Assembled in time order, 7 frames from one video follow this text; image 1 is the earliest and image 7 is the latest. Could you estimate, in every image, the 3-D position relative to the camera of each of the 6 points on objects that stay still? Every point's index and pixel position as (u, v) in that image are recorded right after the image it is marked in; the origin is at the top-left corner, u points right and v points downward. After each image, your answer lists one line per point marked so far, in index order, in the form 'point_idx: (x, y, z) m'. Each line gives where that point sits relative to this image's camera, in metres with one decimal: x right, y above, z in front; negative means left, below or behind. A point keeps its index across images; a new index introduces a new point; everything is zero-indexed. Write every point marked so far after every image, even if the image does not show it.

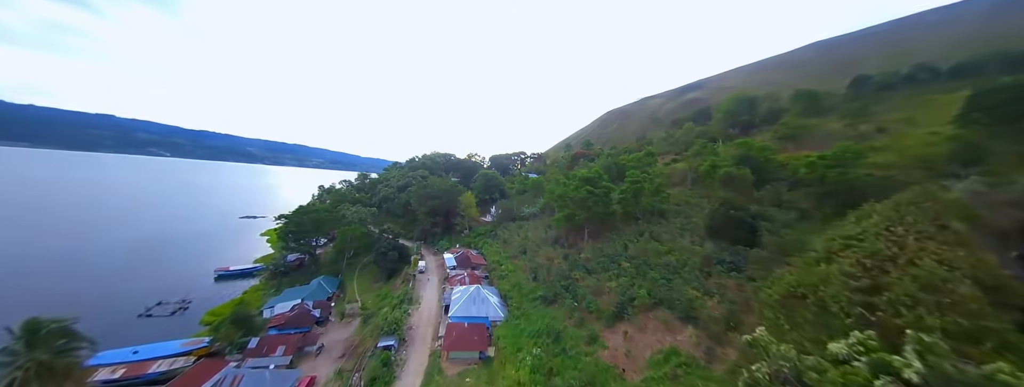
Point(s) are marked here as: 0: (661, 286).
0: (+7.0, -4.4, +12.8) m
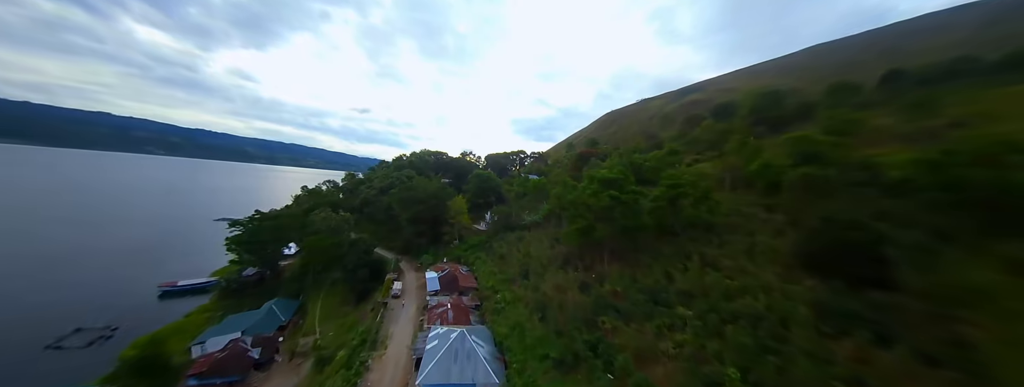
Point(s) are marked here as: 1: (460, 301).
0: (+7.0, -4.8, +7.7) m
1: (-3.3, -6.9, +17.8) m
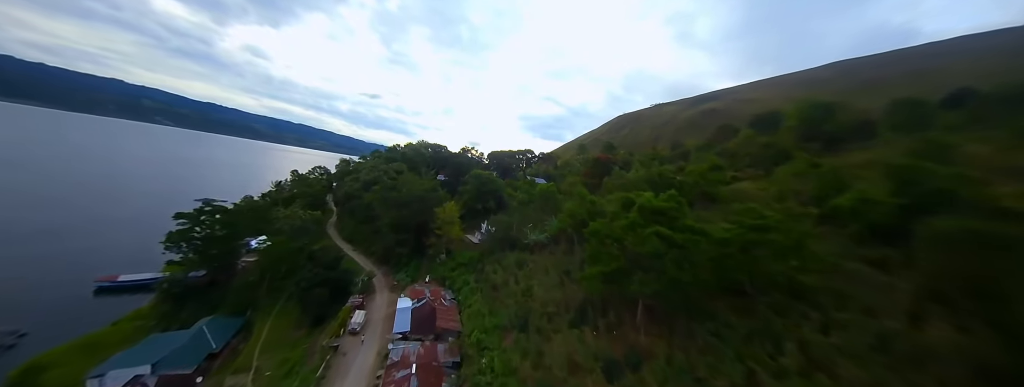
0: (+6.6, -6.4, +2.9) m
1: (-3.7, -7.7, +13.1) m
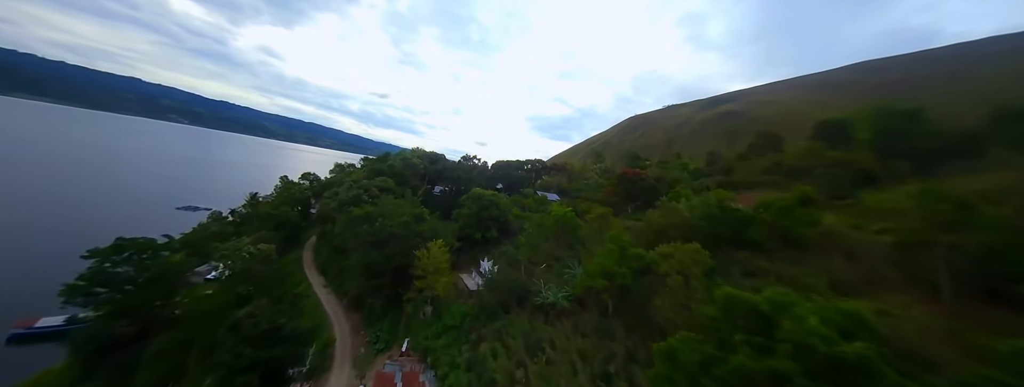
0: (+6.6, -8.7, -2.9) m
1: (-3.5, -9.9, +7.5) m
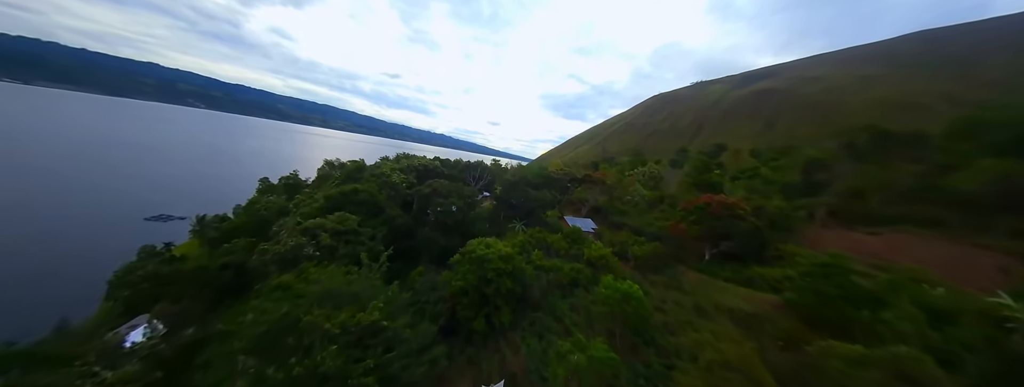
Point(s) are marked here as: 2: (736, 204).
0: (+6.7, -13.8, -11.7) m
1: (-2.9, -14.2, -0.8) m
2: (+15.5, -0.9, +19.0) m
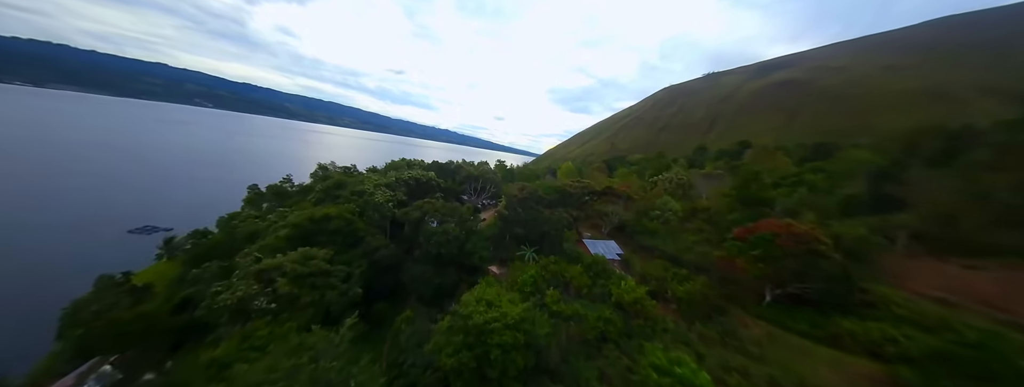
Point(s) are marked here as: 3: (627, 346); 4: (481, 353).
0: (+6.7, -15.8, -15.6) m
1: (-2.7, -16.1, -4.4) m
2: (+16.0, -2.3, +14.7) m
3: (+5.7, -7.6, +13.7) m
4: (-1.2, -6.3, +11.4) m
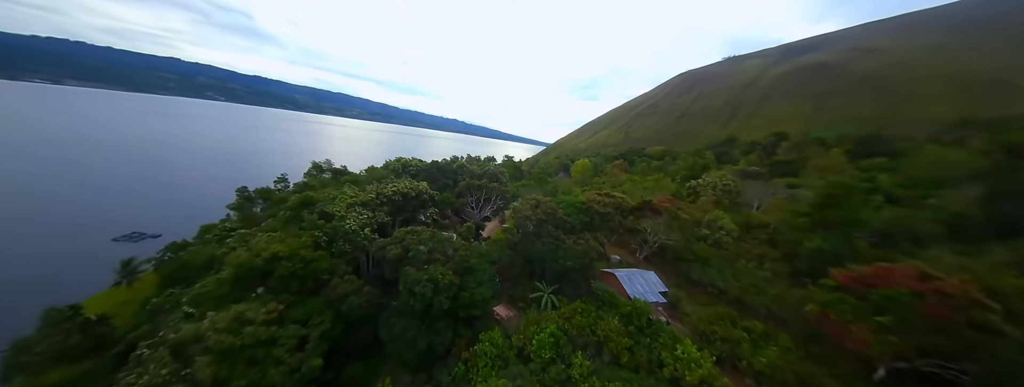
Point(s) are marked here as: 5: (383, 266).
0: (+6.4, -18.4, -19.7) m
1: (-2.7, -18.3, -8.3) m
2: (+16.5, -3.6, +9.8) m
3: (+6.2, -9.0, +9.3) m
4: (-0.7, -7.9, +7.2) m
5: (-6.5, -3.6, +15.8) m
